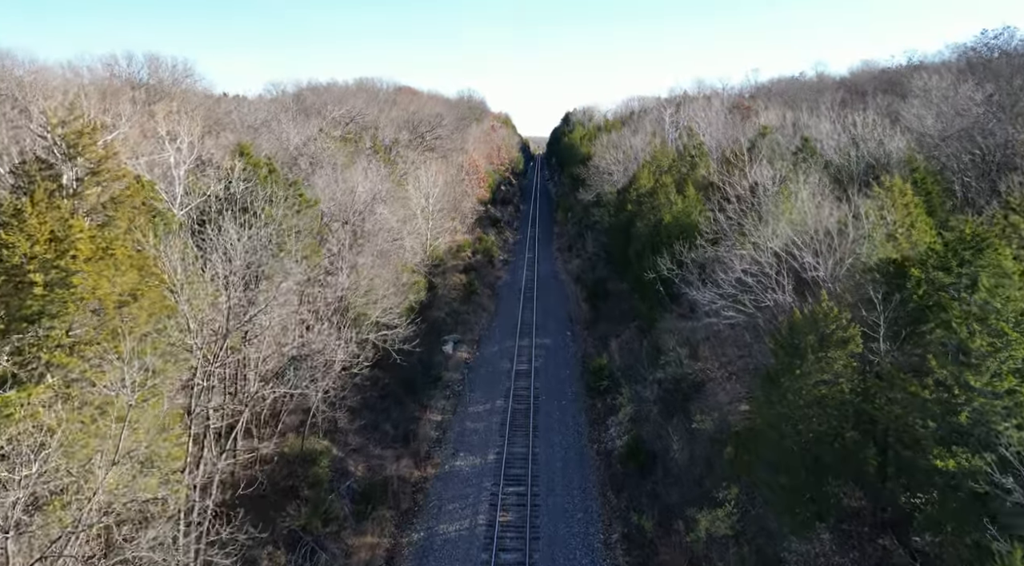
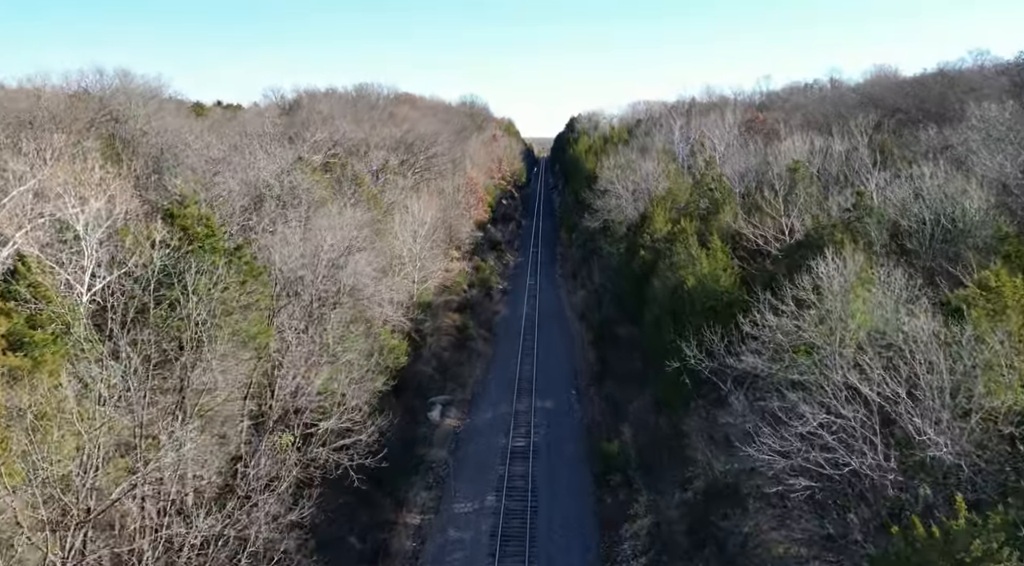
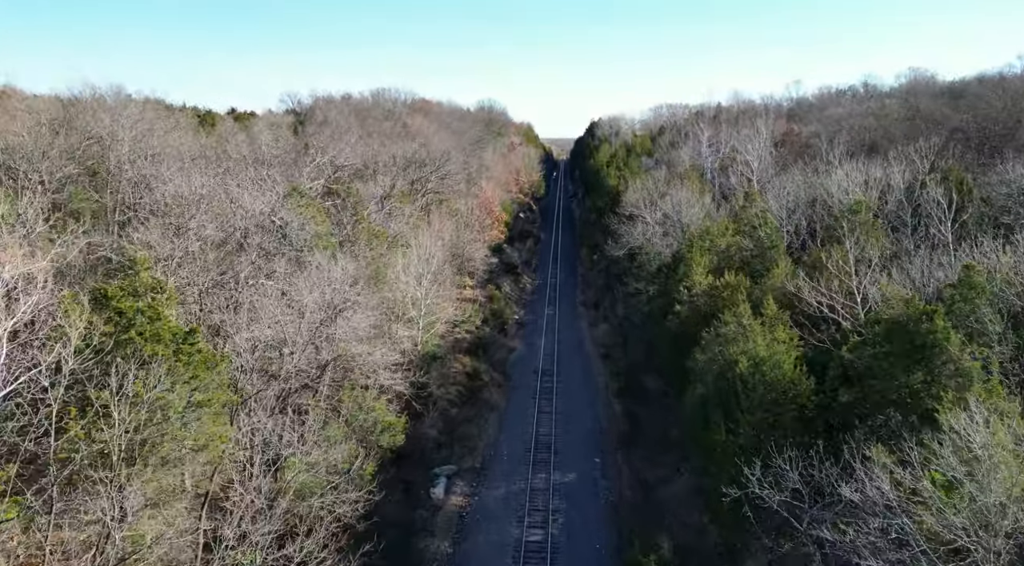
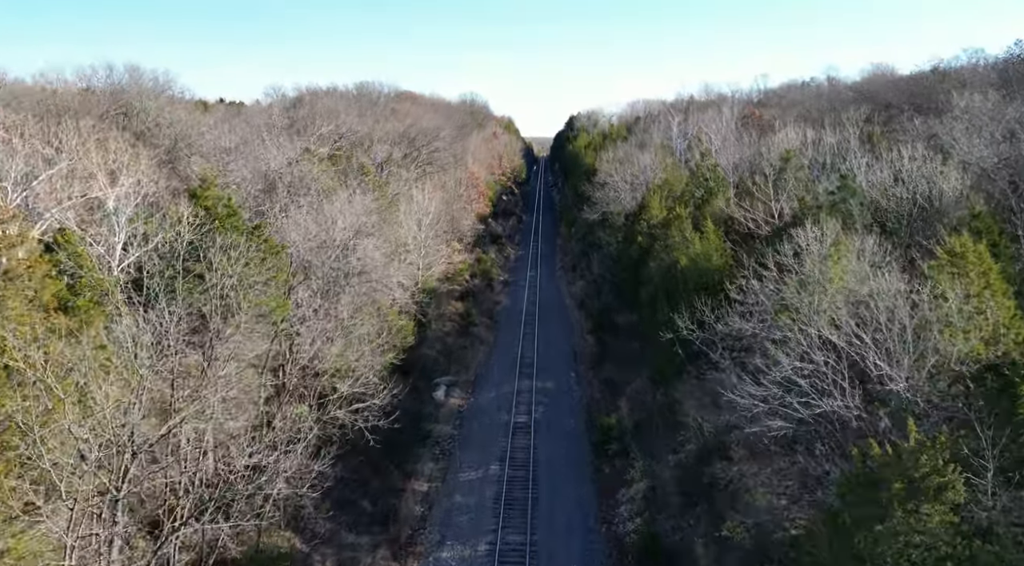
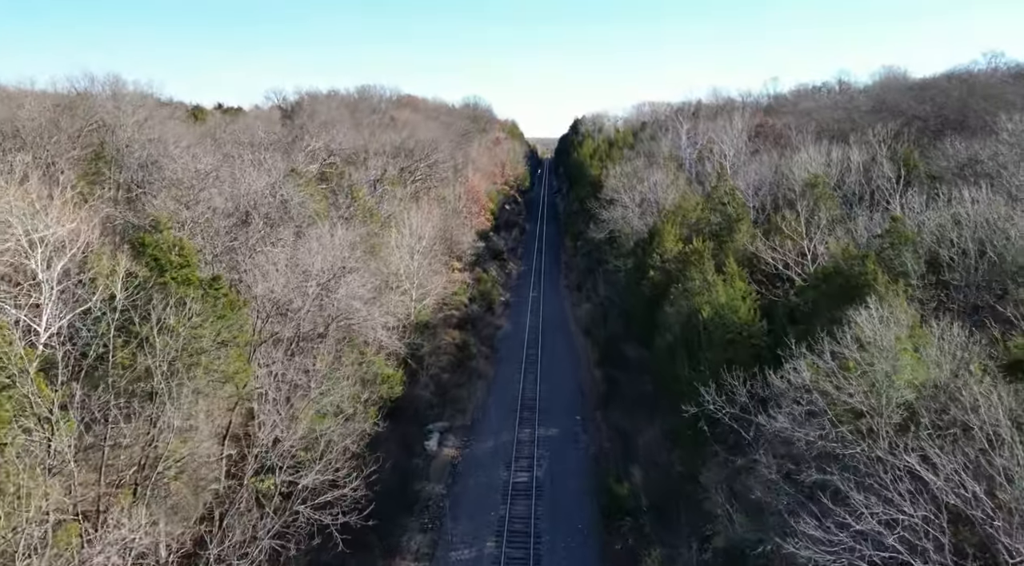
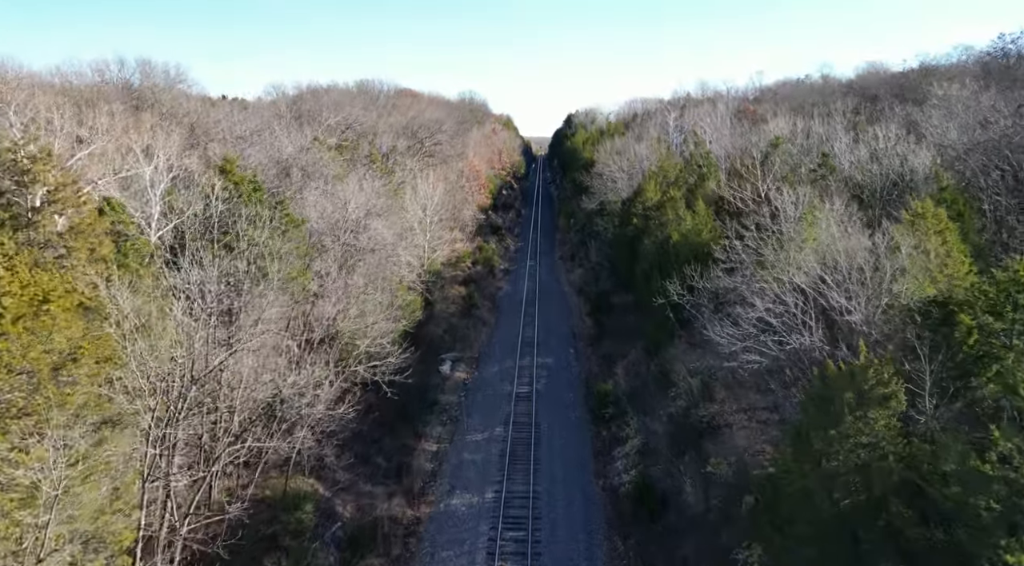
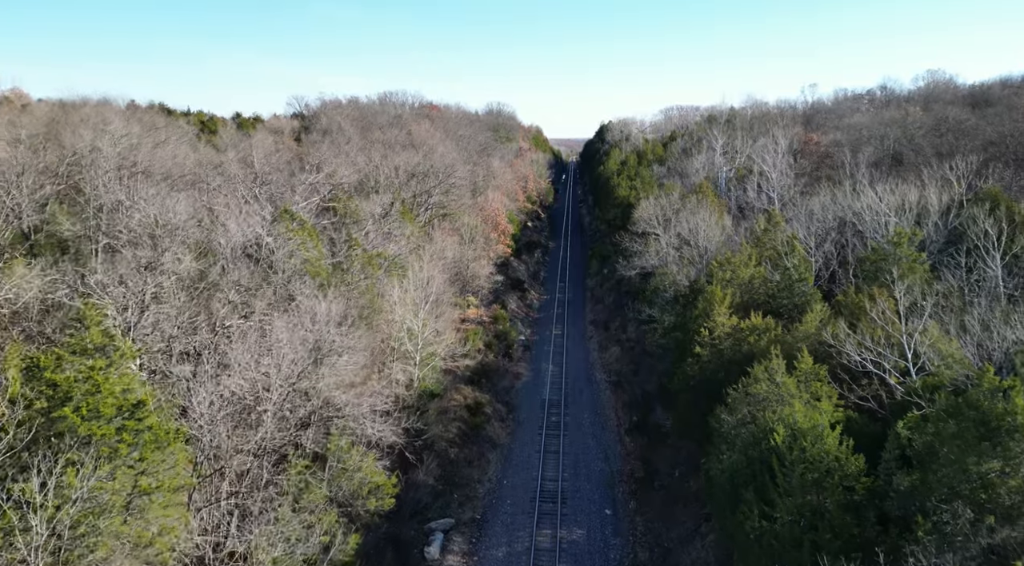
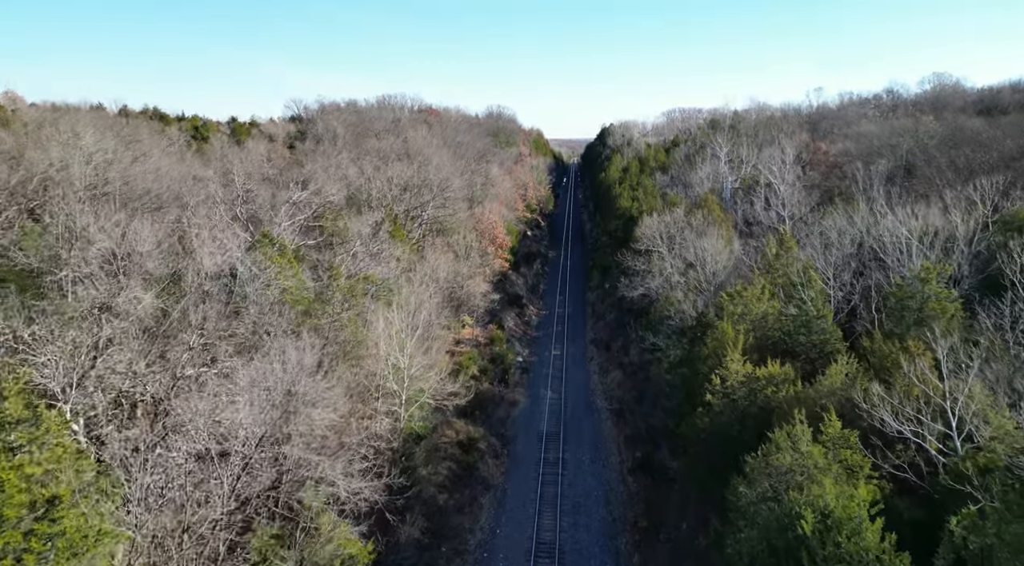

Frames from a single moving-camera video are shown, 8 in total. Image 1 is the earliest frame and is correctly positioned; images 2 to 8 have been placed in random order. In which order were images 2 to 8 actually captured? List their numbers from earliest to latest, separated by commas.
6, 4, 2, 5, 3, 7, 8
